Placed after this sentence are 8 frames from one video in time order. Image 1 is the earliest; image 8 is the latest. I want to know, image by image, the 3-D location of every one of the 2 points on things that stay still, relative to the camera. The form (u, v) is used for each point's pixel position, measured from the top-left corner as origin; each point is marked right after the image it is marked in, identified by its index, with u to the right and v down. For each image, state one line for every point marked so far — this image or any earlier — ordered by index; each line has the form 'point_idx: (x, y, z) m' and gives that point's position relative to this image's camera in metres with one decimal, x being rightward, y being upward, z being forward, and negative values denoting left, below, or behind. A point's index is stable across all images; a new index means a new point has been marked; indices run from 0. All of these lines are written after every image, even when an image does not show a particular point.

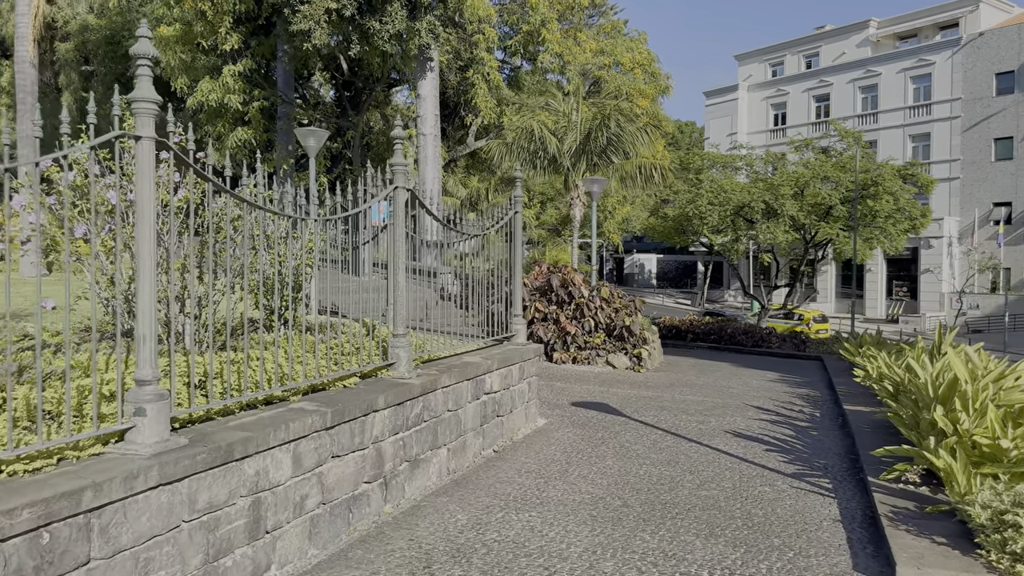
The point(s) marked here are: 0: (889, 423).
0: (+3.5, -1.3, +7.3) m
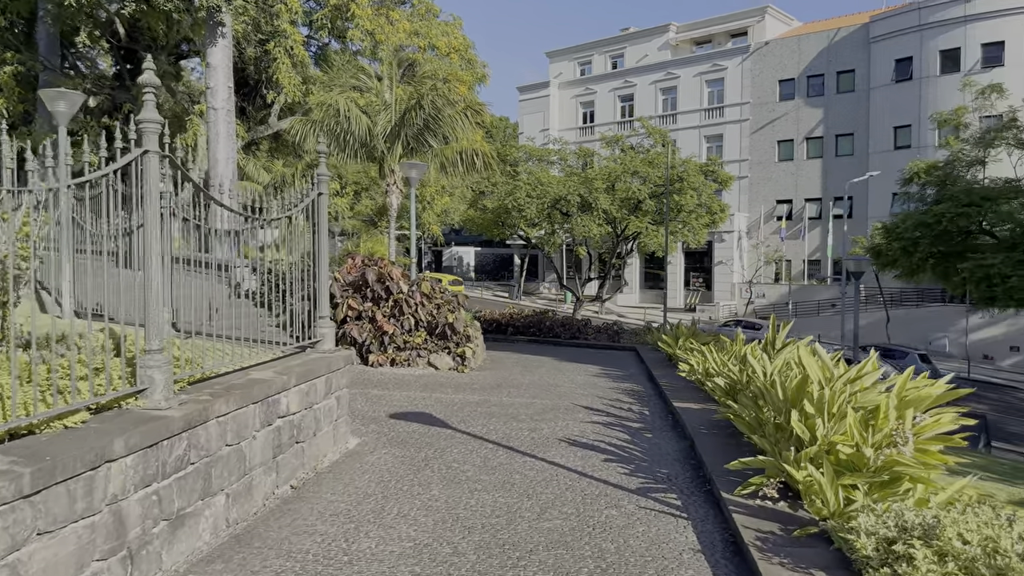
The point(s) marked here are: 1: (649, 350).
0: (+1.9, -1.2, +6.8) m
1: (+2.8, -1.3, +15.9) m
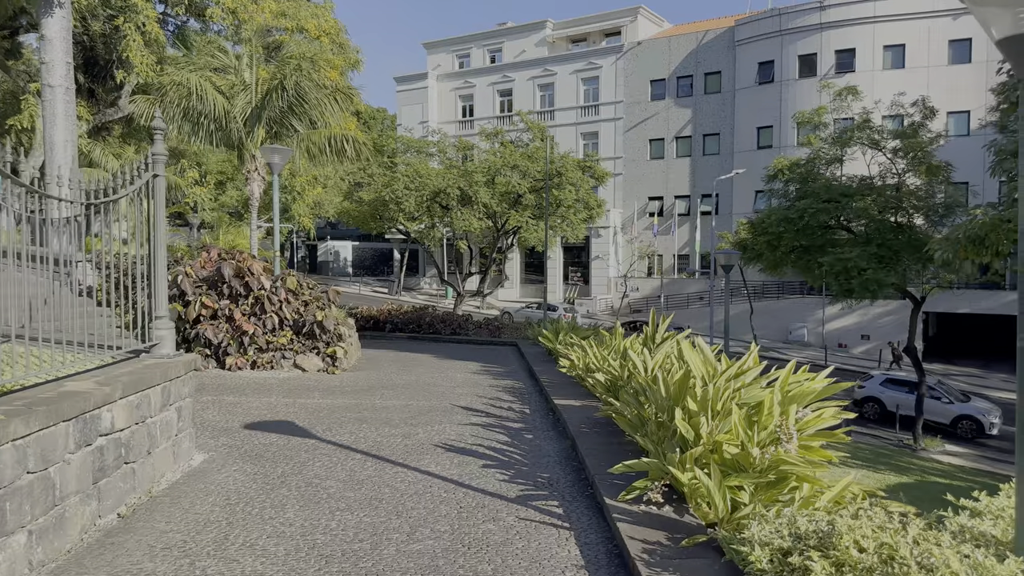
0: (+0.8, -1.1, +6.5) m
1: (+0.3, -1.2, +15.7) m
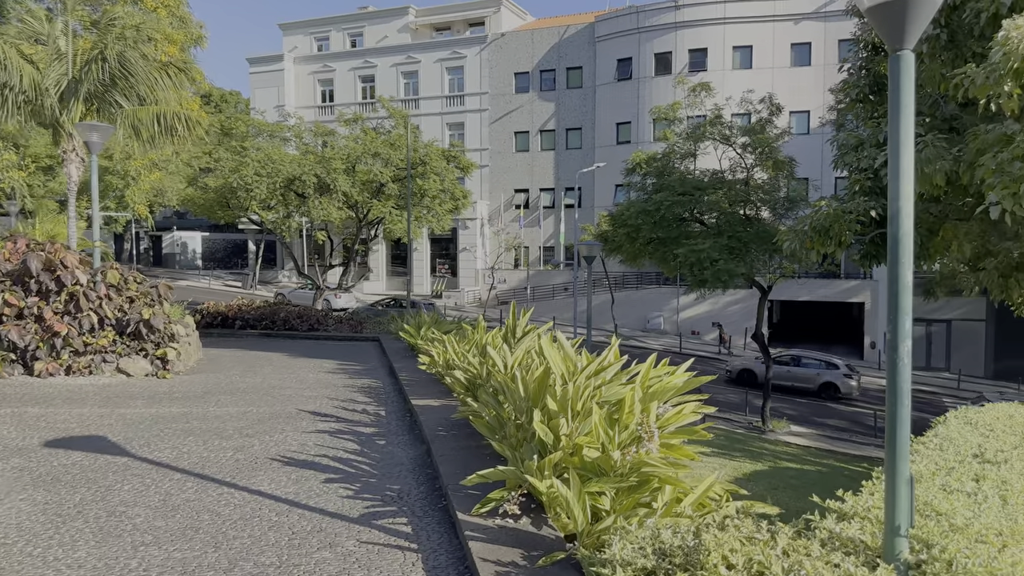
0: (-0.4, -1.1, +6.1) m
1: (-2.4, -1.0, +15.0) m
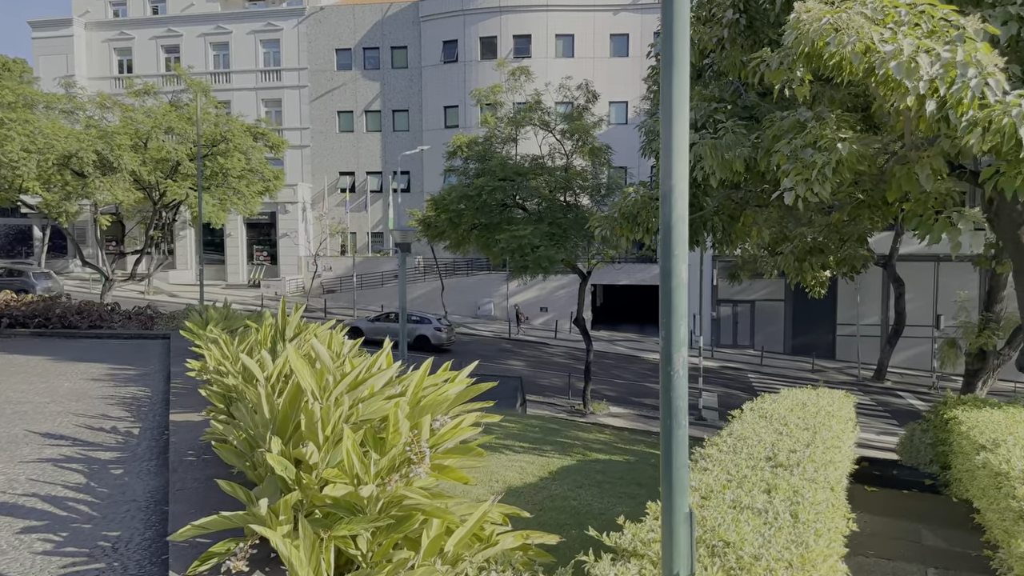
0: (-1.9, -1.0, +5.1) m
1: (-5.7, -0.9, +13.4) m
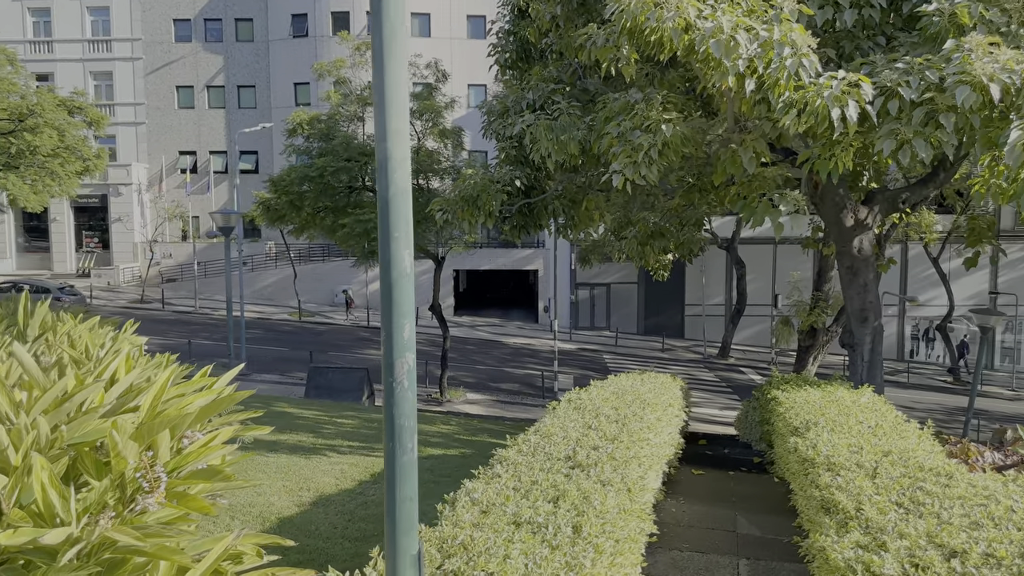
0: (-3.1, -1.0, +4.2) m
1: (-8.3, -0.7, +11.8) m
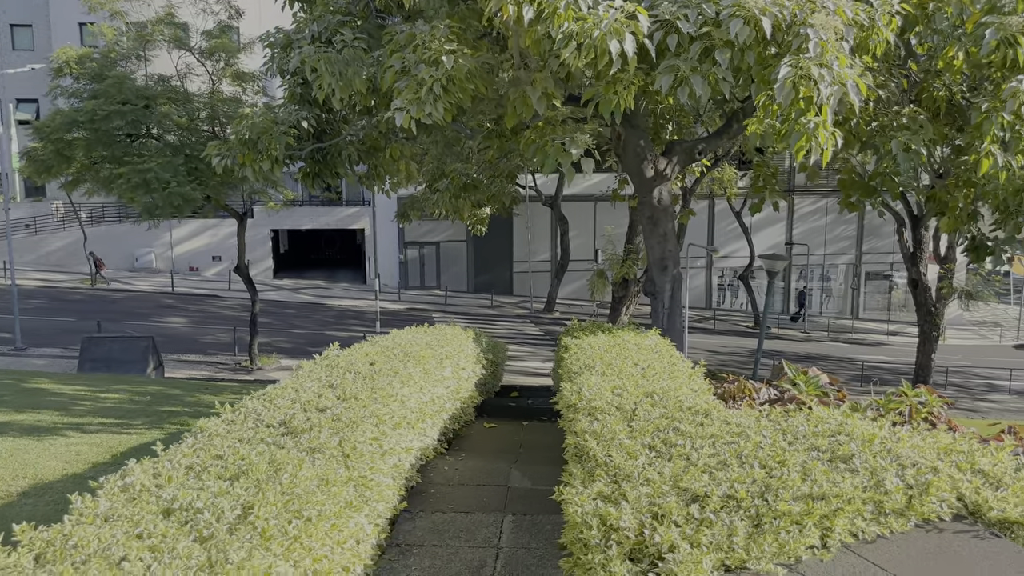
0: (-4.3, -0.8, +3.0) m
1: (-10.9, -0.4, +9.3) m
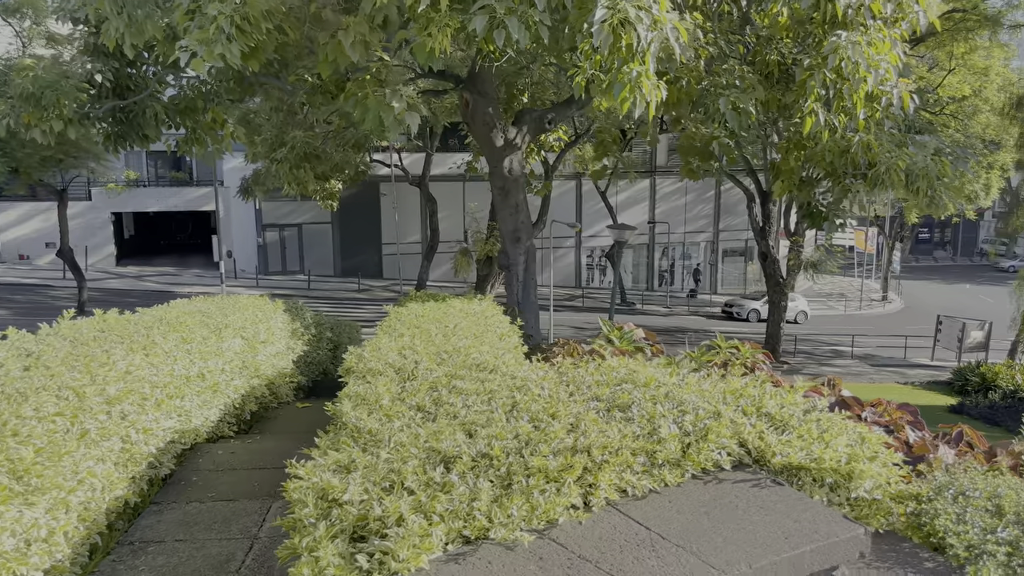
0: (-5.2, -0.7, +1.8) m
1: (-12.6, -0.3, +7.1) m
